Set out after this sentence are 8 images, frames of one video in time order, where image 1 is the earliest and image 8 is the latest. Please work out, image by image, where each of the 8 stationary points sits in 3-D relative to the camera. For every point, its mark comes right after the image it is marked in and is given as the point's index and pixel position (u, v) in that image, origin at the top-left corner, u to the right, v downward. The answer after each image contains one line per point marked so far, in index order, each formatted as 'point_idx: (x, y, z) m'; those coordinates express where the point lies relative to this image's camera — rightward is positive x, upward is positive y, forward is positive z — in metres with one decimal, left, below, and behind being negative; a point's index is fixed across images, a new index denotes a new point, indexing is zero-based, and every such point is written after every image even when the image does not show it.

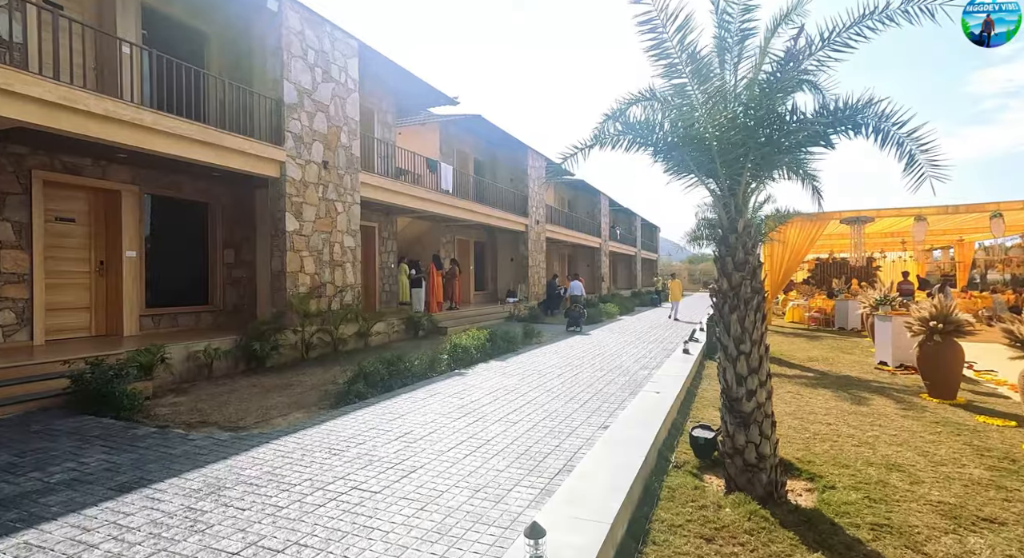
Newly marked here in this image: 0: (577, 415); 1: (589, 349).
0: (+0.6, -1.4, +5.6) m
1: (+1.6, -1.4, +11.4) m
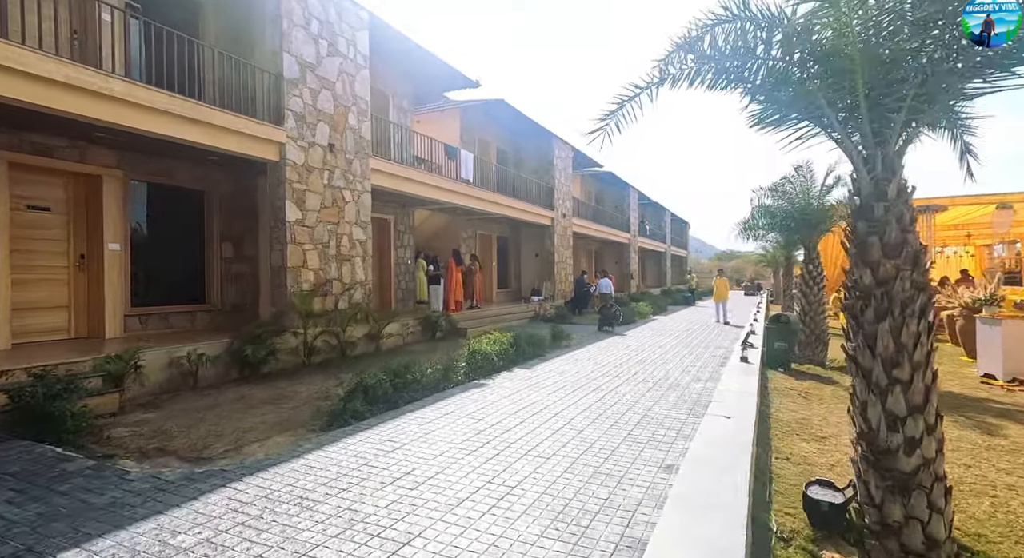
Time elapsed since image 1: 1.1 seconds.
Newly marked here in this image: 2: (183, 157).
0: (+0.9, -1.3, +4.4) m
1: (+2.1, -1.3, +10.1) m
2: (-5.3, +2.0, +9.2) m
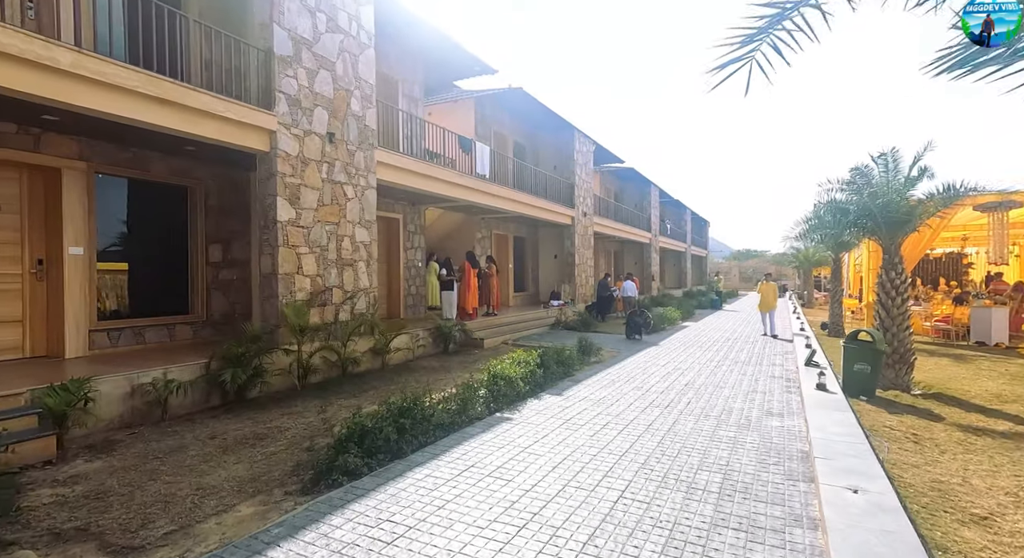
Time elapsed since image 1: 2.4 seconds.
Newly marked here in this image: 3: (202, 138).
0: (+1.2, -1.4, +3.1) m
1: (+2.5, -1.5, +8.8) m
2: (-5.0, +1.9, +8.0) m
3: (-3.9, +1.8, +7.2) m
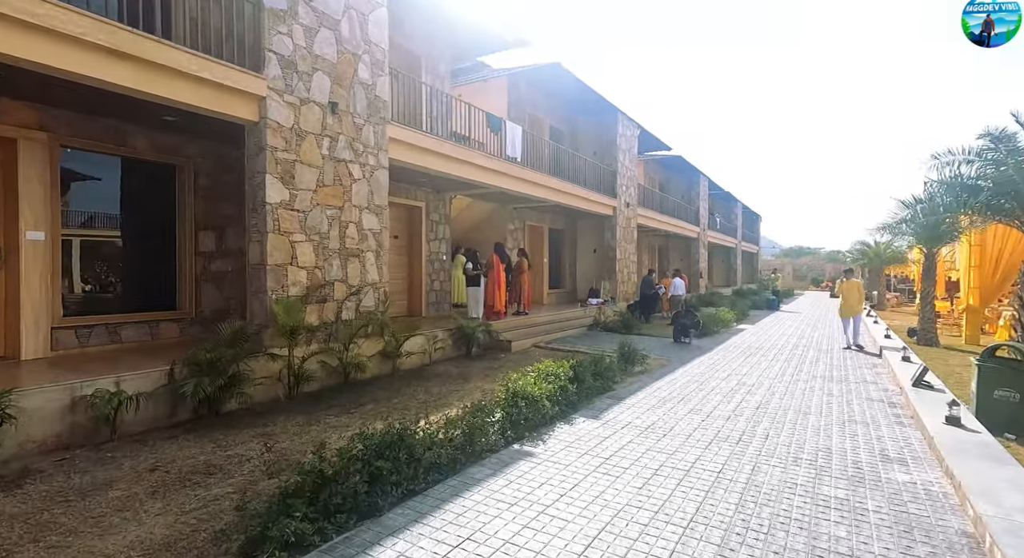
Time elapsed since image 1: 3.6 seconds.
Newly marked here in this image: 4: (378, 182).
0: (+1.1, -1.4, +1.7) m
1: (+2.9, -1.4, +7.2) m
2: (-4.6, +2.0, +6.9) m
3: (-3.6, +1.9, +6.1) m
4: (-2.0, +1.4, +8.3) m
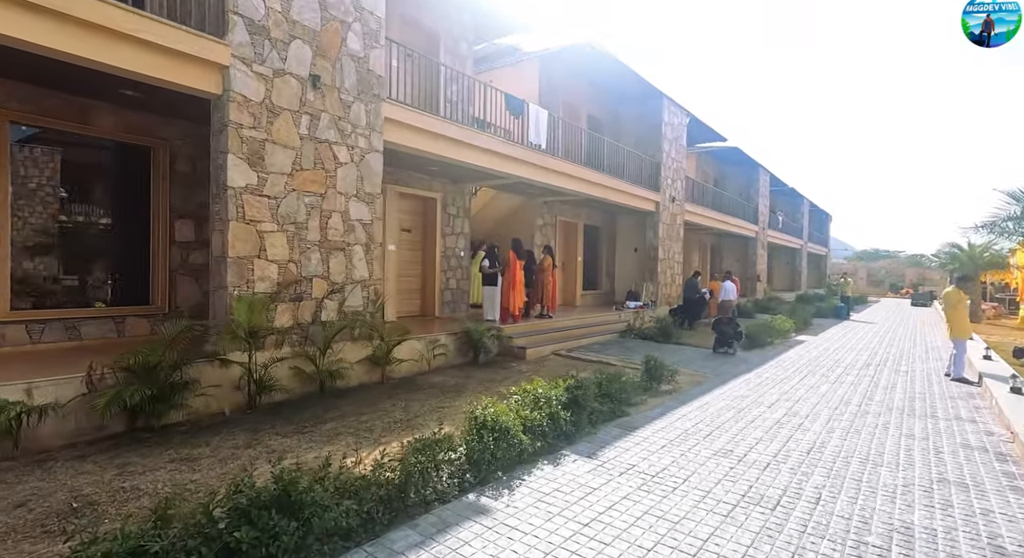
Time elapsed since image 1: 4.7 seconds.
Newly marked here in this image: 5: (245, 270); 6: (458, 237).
0: (+0.5, -1.5, +0.5) m
1: (+2.8, -1.5, +5.9) m
2: (-4.6, +2.1, +6.3) m
3: (-3.7, +2.0, +5.3) m
4: (-1.9, +1.4, +7.3) m
5: (-2.9, +0.1, +6.1) m
6: (-1.1, +0.9, +11.5) m
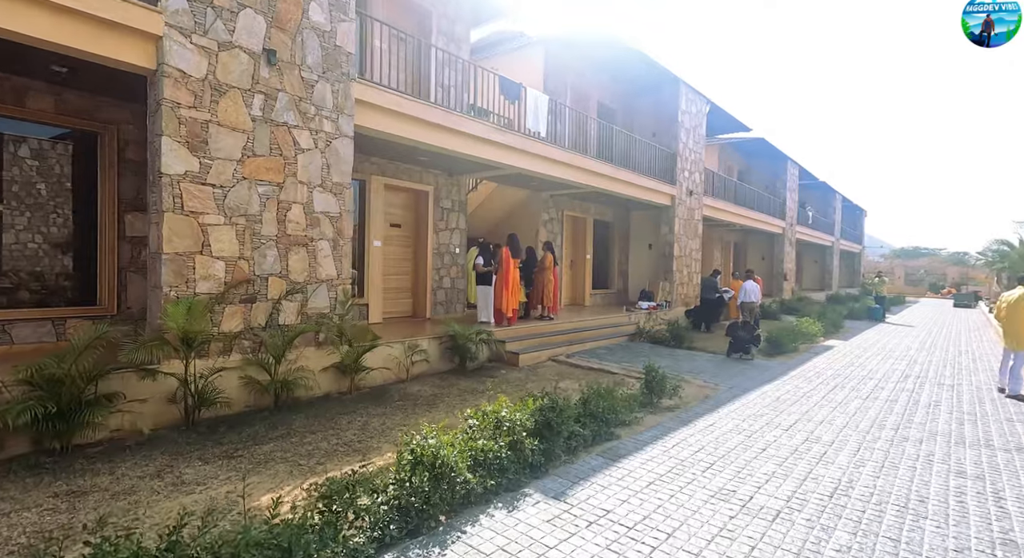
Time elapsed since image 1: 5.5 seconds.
0: (0.0, -1.5, -0.3) m
1: (+2.5, -1.5, +4.9) m
2: (-4.8, +2.1, +5.7) m
3: (-4.0, +2.0, +4.7) m
4: (-2.1, +1.5, +6.6) m
5: (-3.1, +0.1, +5.4) m
6: (-1.1, +0.9, +10.7) m
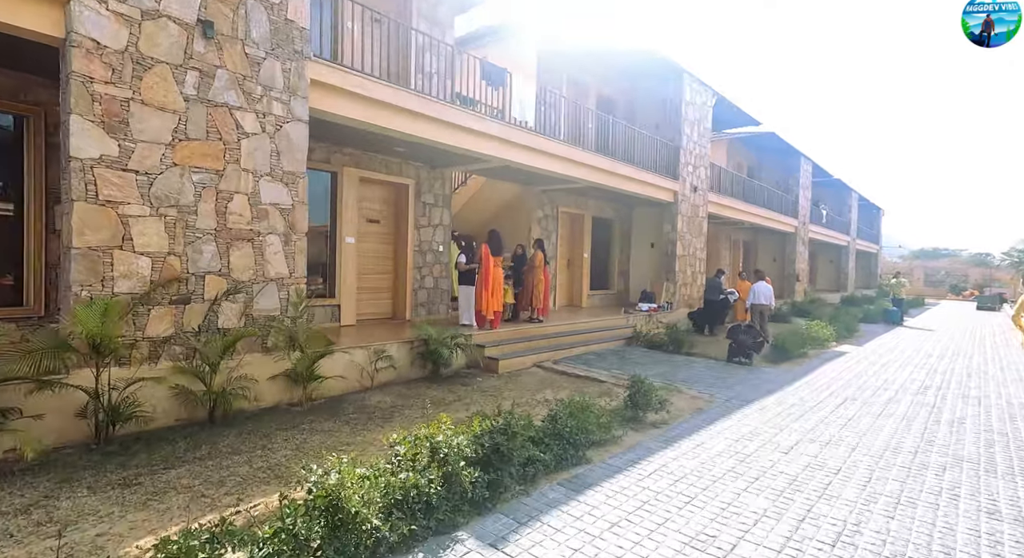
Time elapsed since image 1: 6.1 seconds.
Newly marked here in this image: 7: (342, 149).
0: (-0.5, -1.5, -1.0) m
1: (+2.2, -1.5, +4.2) m
2: (-5.2, +2.1, +5.1) m
3: (-4.4, +2.0, +4.1) m
4: (-2.4, +1.5, +6.0) m
5: (-3.5, +0.1, +4.8) m
6: (-1.3, +0.9, +10.1) m
7: (-2.6, +2.0, +8.6) m
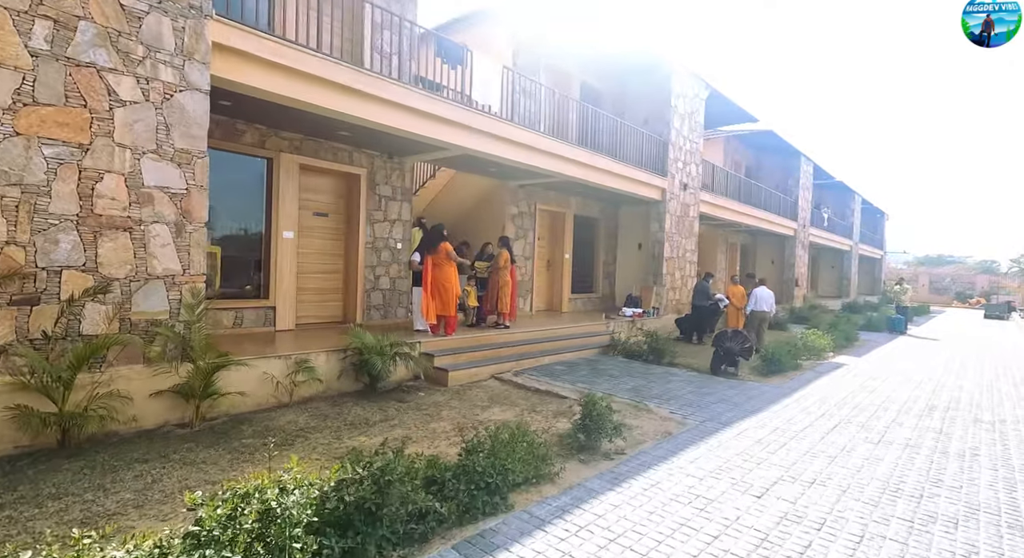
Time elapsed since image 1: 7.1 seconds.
0: (-1.1, -1.4, -1.9) m
1: (+1.5, -1.5, +3.3) m
2: (-5.8, +2.2, +4.2) m
3: (-5.0, +2.0, +3.2) m
4: (-3.0, +1.5, +5.1) m
5: (-4.1, +0.2, +3.9) m
6: (-1.9, +0.9, +9.1) m
7: (-3.2, +2.0, +7.7) m
